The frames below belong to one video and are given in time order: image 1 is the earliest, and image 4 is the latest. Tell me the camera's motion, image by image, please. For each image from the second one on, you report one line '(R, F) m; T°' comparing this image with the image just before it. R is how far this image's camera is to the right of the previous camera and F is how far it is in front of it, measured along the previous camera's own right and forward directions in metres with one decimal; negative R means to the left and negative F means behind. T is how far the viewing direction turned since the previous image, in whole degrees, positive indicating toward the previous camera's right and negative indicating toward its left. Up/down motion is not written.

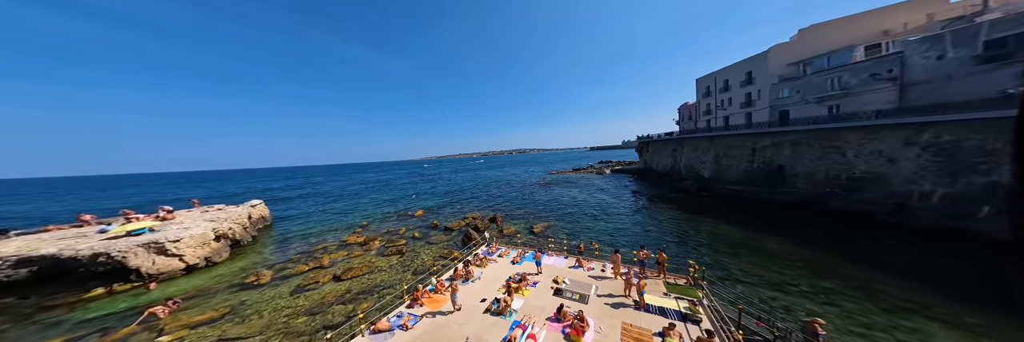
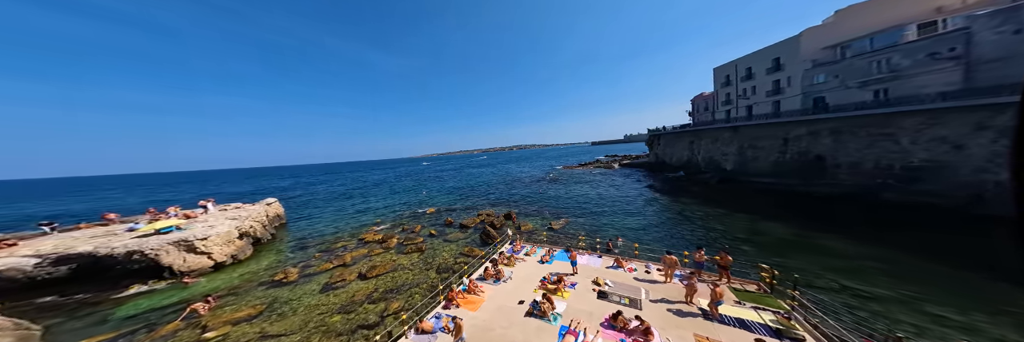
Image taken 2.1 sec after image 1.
(-1.1, +0.5) m; -2°
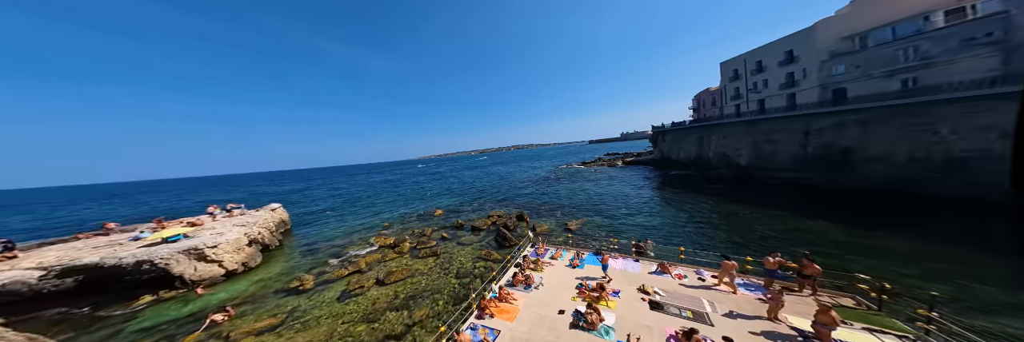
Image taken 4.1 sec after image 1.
(-1.3, +0.5) m; 0°
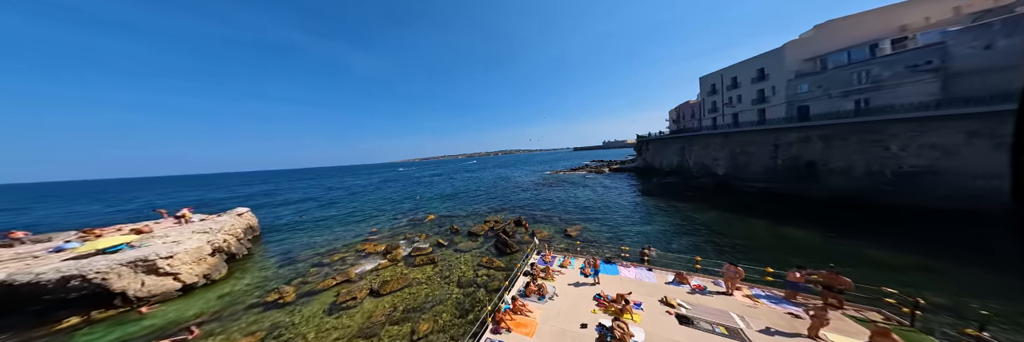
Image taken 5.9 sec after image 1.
(-1.4, +0.3) m; +4°
